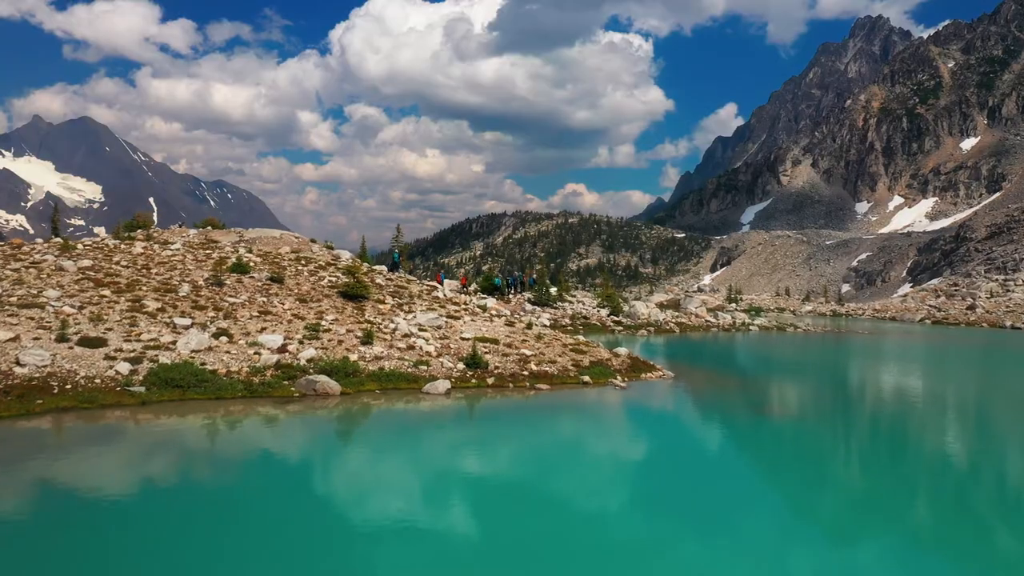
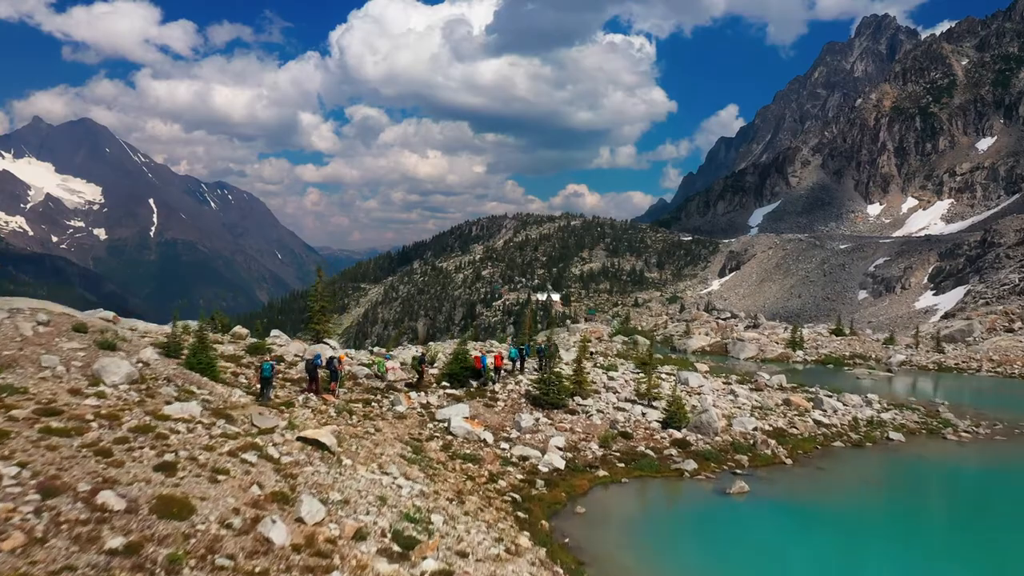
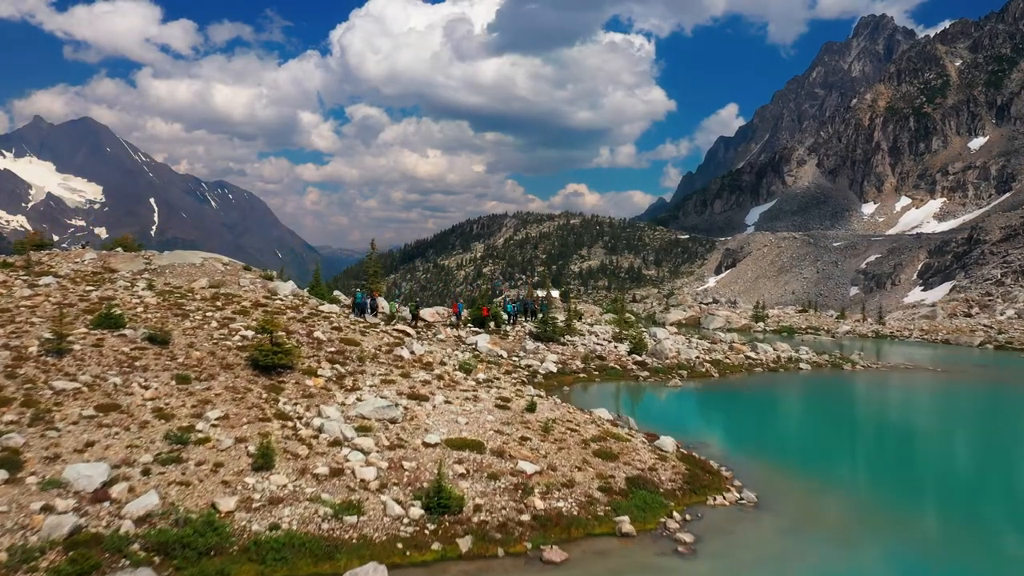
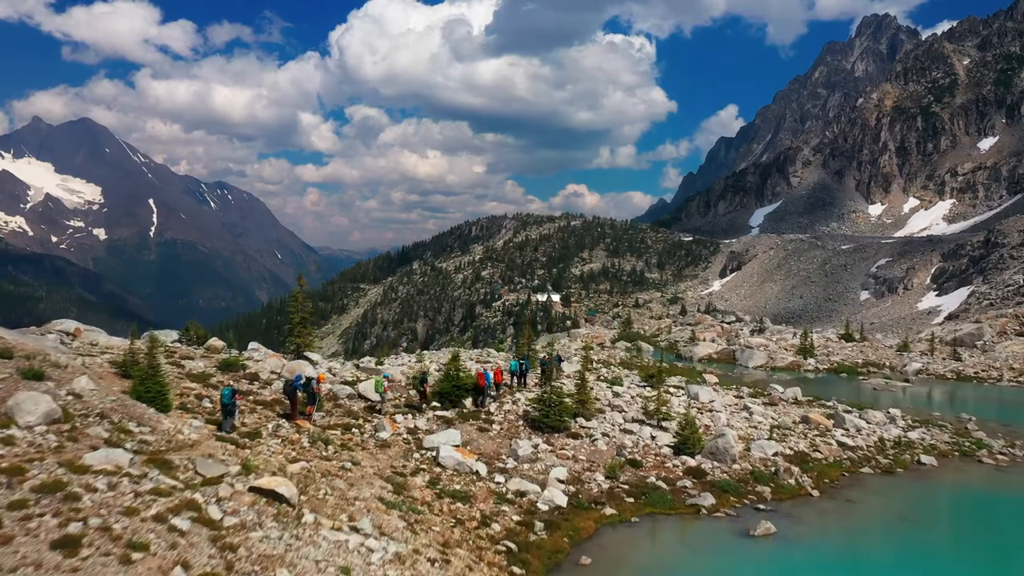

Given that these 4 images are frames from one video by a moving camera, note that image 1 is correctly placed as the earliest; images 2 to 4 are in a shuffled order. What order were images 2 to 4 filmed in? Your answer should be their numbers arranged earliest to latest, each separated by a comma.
3, 2, 4
